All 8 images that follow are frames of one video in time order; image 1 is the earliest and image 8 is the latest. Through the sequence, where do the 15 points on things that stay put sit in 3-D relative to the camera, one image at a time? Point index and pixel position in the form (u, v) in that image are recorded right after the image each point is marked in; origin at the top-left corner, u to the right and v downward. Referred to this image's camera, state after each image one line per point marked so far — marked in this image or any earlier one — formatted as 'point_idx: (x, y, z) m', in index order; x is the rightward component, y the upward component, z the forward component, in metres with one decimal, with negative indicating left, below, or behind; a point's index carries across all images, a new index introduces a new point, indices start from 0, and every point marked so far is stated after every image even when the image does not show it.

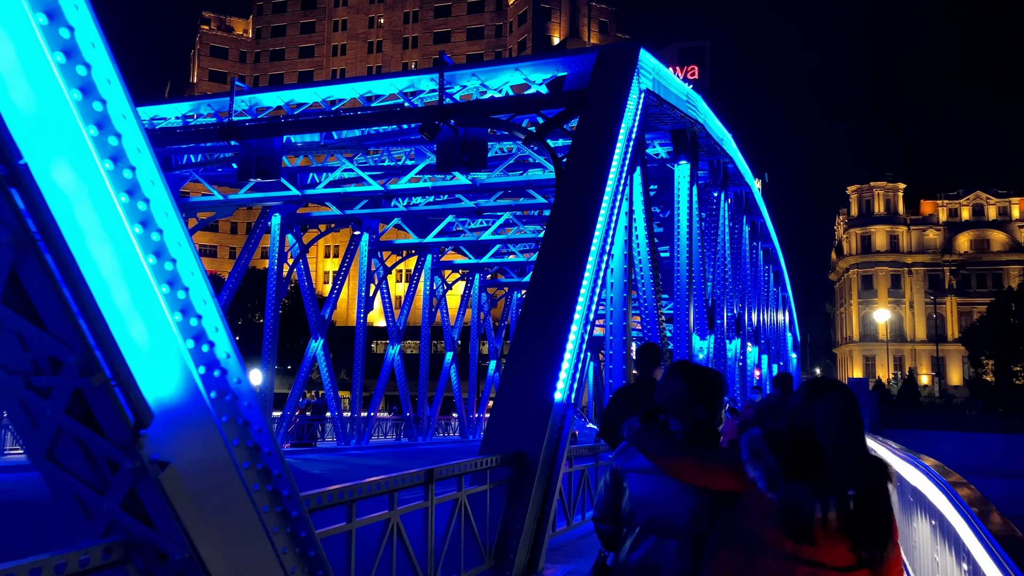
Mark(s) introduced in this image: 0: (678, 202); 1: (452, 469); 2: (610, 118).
0: (+3.1, +1.6, +16.9) m
1: (-0.4, -1.3, +6.3) m
2: (+1.2, +2.1, +11.0) m
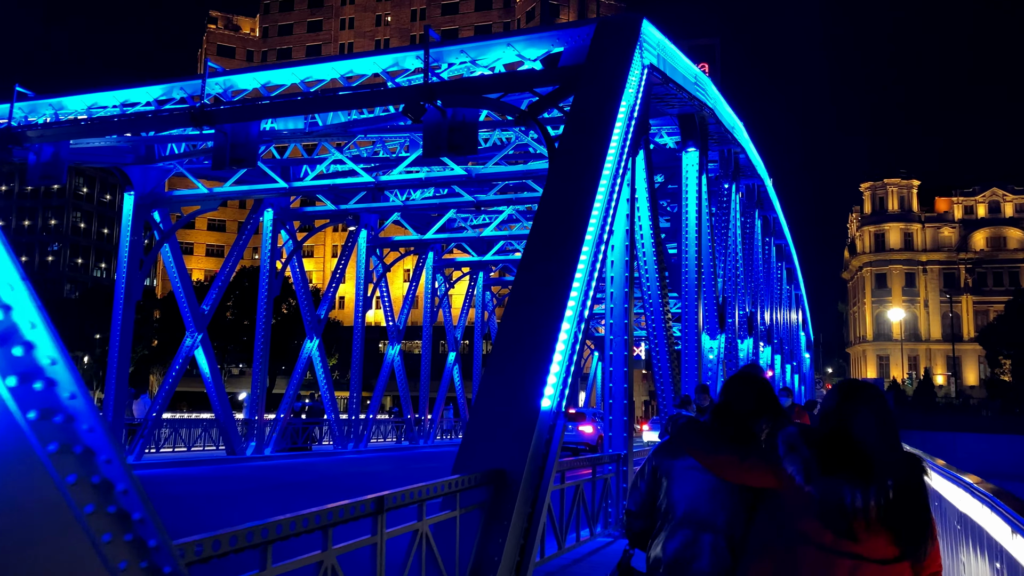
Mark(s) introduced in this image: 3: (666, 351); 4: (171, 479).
0: (+3.0, +1.7, +15.8) m
1: (-0.6, -1.2, +5.3) m
2: (+1.1, +2.1, +10.0) m
3: (+2.2, -0.9, +12.7) m
4: (-7.3, -4.1, +19.4) m
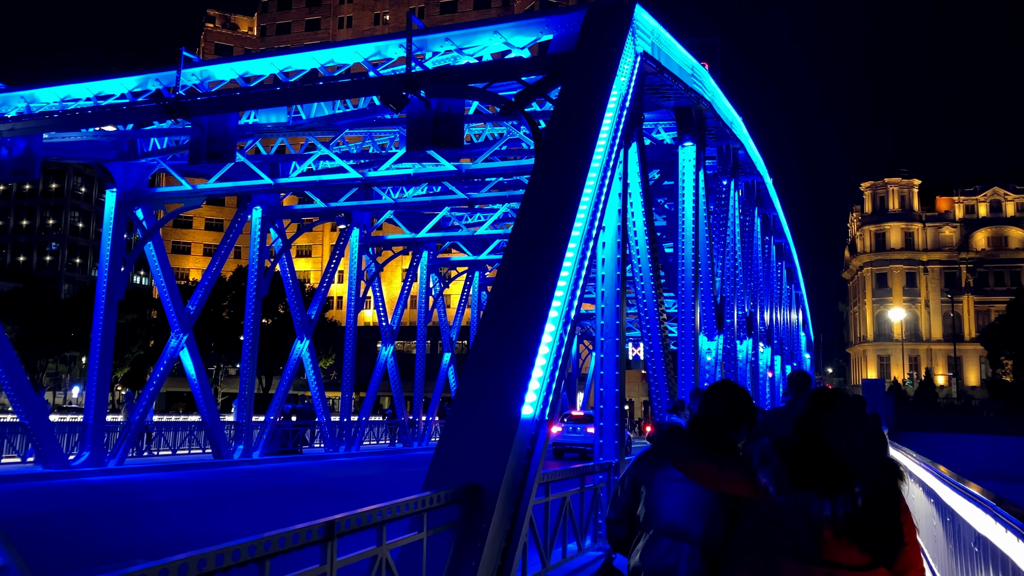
0: (+2.9, +1.7, +15.3) m
1: (-0.8, -1.2, +4.8) m
2: (+0.9, +2.2, +9.4) m
3: (+2.0, -0.9, +12.1) m
4: (-7.5, -4.1, +18.9) m
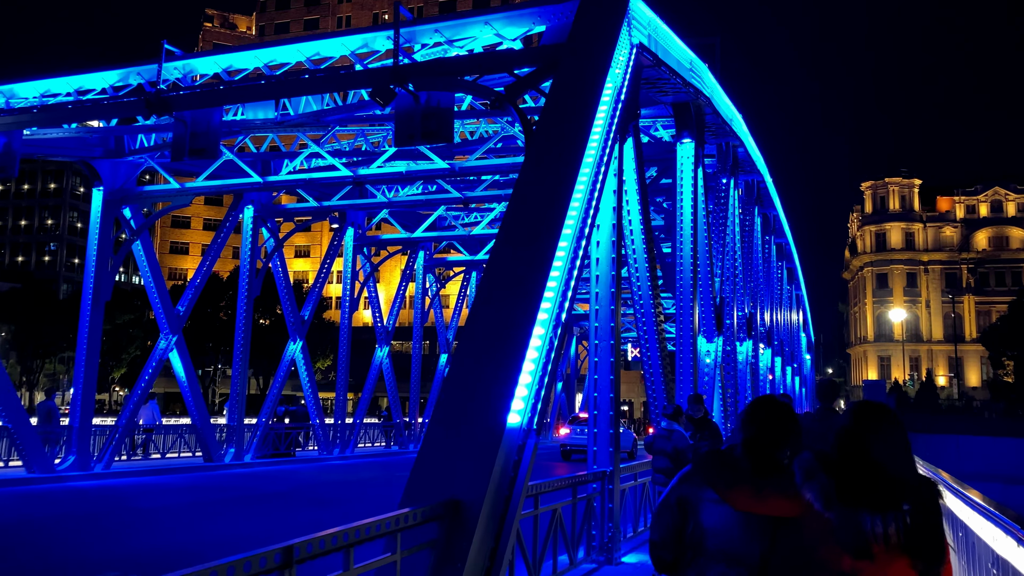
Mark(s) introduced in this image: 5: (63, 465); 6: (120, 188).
0: (+2.8, +1.7, +14.9) m
1: (-0.9, -1.2, +4.4) m
2: (+0.8, +2.1, +9.0) m
3: (+1.9, -0.9, +11.7) m
4: (-7.6, -4.1, +18.5) m
5: (-9.1, -3.6, +18.4) m
6: (-8.4, +2.2, +19.3) m
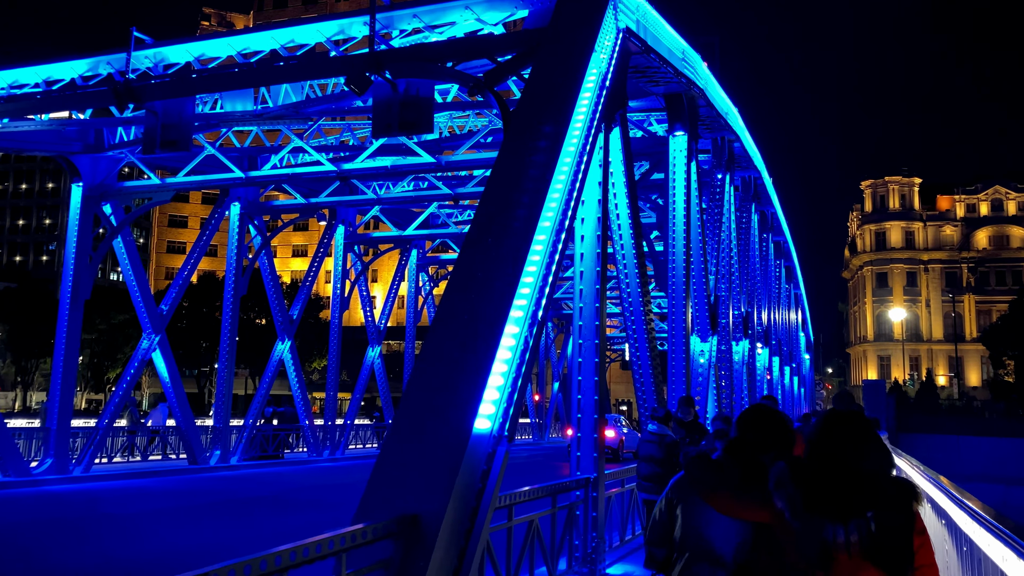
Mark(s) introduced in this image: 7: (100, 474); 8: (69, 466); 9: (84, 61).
0: (+2.6, +1.7, +14.4) m
1: (-1.1, -1.2, +3.9) m
2: (+0.6, +2.2, +8.6) m
3: (+1.7, -0.9, +11.2) m
4: (-7.8, -4.1, +18.0) m
5: (-9.4, -3.6, +17.9) m
6: (-8.6, +2.2, +18.9) m
7: (-8.7, -3.9, +19.0) m
8: (-9.1, -3.6, +18.5) m
9: (-5.9, +3.1, +12.4) m
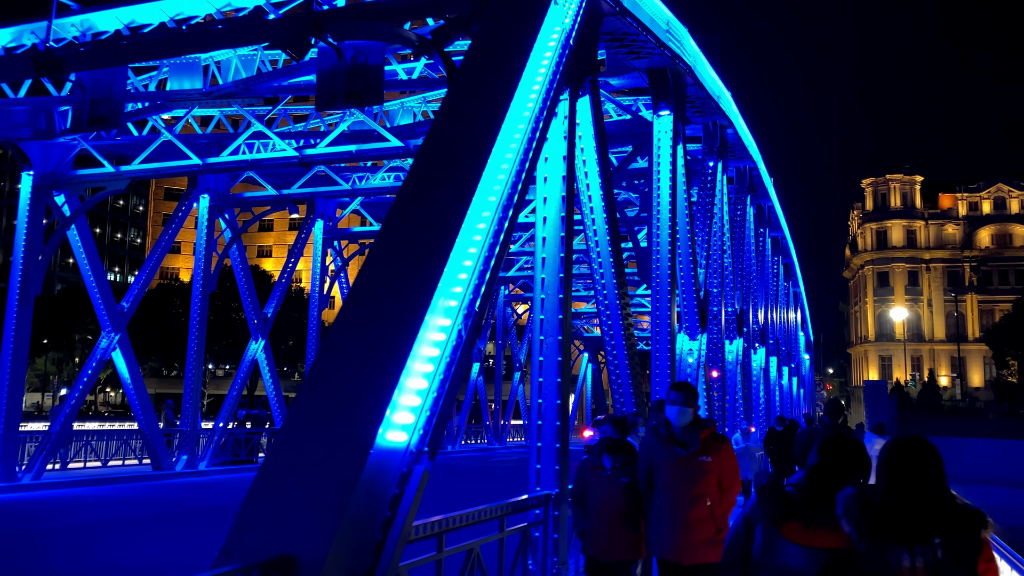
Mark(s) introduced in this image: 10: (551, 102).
0: (+2.1, +1.8, +13.3) m
1: (-1.5, -1.1, +2.8) m
2: (+0.2, +2.3, +7.4) m
3: (+1.3, -0.8, +10.1) m
4: (-8.2, -4.0, +16.9) m
5: (-9.8, -3.5, +16.8) m
6: (-9.0, +2.3, +17.7) m
7: (-9.1, -3.8, +17.8) m
8: (-9.5, -3.6, +17.4) m
9: (-6.3, +3.2, +11.3) m
10: (+0.3, +1.5, +7.5) m
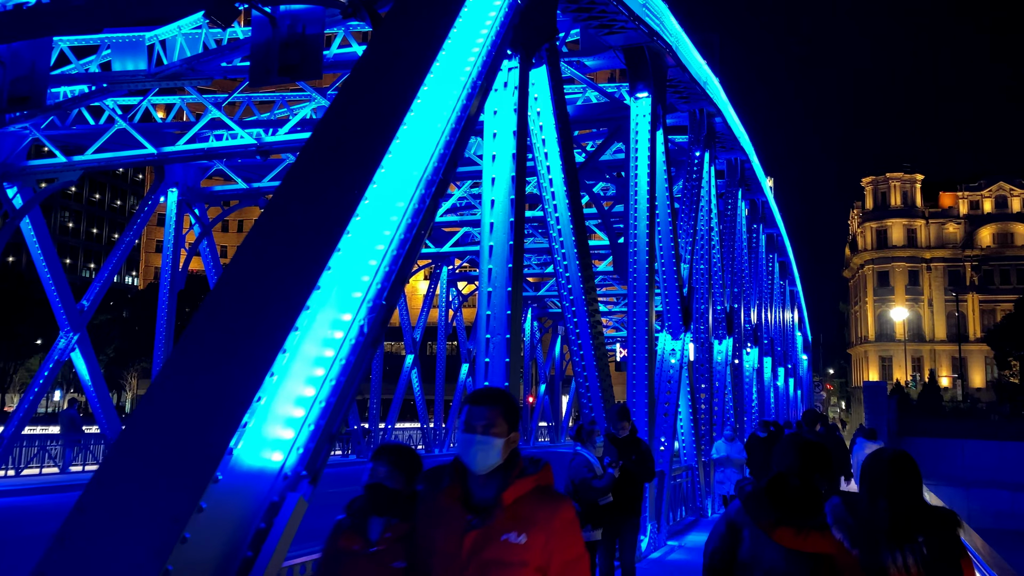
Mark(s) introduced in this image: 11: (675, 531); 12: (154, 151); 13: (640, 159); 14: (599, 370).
0: (+1.7, +1.9, +12.3) m
1: (-2.0, -1.0, +1.8) m
2: (-0.3, +2.3, +6.5) m
3: (+0.8, -0.7, +9.2) m
4: (-8.7, -3.9, +15.9) m
5: (-10.2, -3.4, +15.9) m
6: (-9.5, +2.3, +16.8) m
7: (-9.5, -3.8, +16.9) m
8: (-10.0, -3.5, +16.5) m
9: (-6.8, +3.3, +10.4) m
10: (-0.1, +1.6, +6.6) m
11: (+2.3, -3.5, +12.9) m
12: (-6.3, +2.4, +15.9) m
13: (+1.7, +1.7, +12.0) m
14: (+0.9, -0.8, +9.2) m
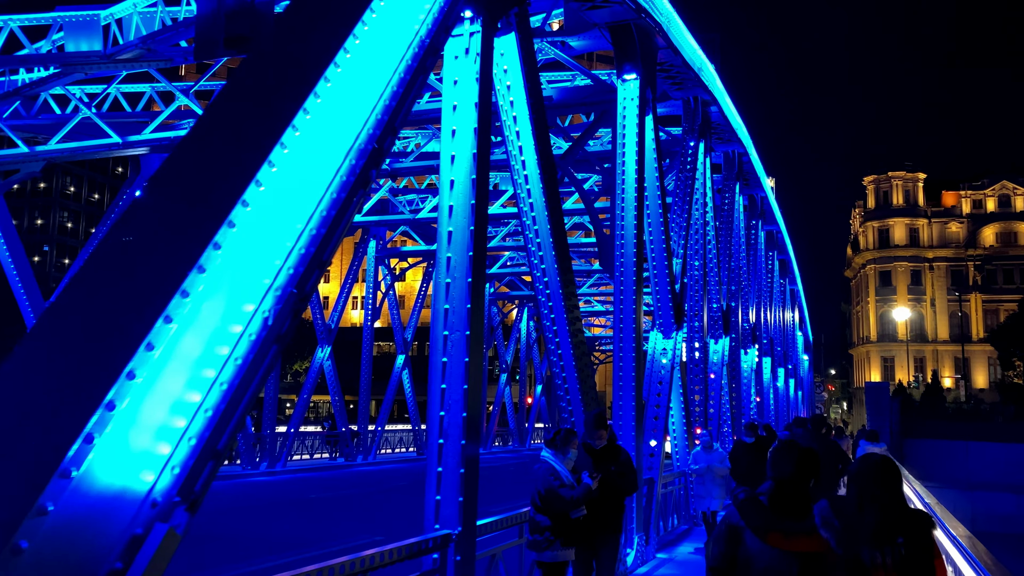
0: (+1.4, +1.9, +11.6) m
1: (-2.3, -0.9, +1.1) m
2: (-0.6, +2.4, +5.7) m
3: (+0.5, -0.6, +8.4) m
4: (-8.9, -3.9, +15.2) m
5: (-10.5, -3.4, +15.1) m
6: (-9.7, +2.4, +16.1) m
7: (-9.8, -3.7, +16.2) m
8: (-10.2, -3.4, +15.7) m
9: (-7.1, +3.3, +9.6) m
10: (-0.4, +1.7, +5.8) m
11: (+2.1, -3.4, +12.1) m
12: (-6.5, +2.4, +15.2) m
13: (+1.5, +1.8, +11.3) m
14: (+0.6, -0.8, +8.4) m
